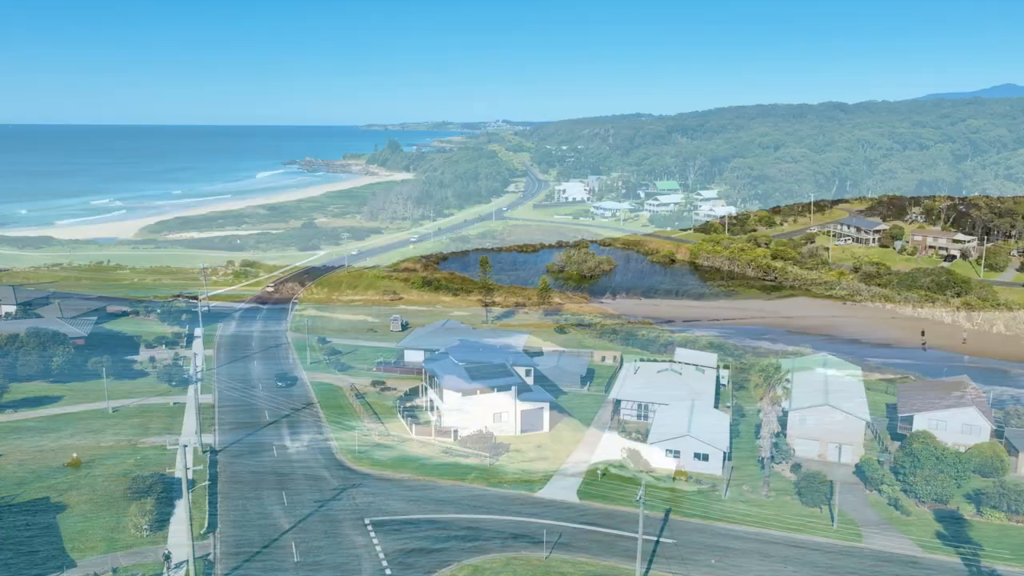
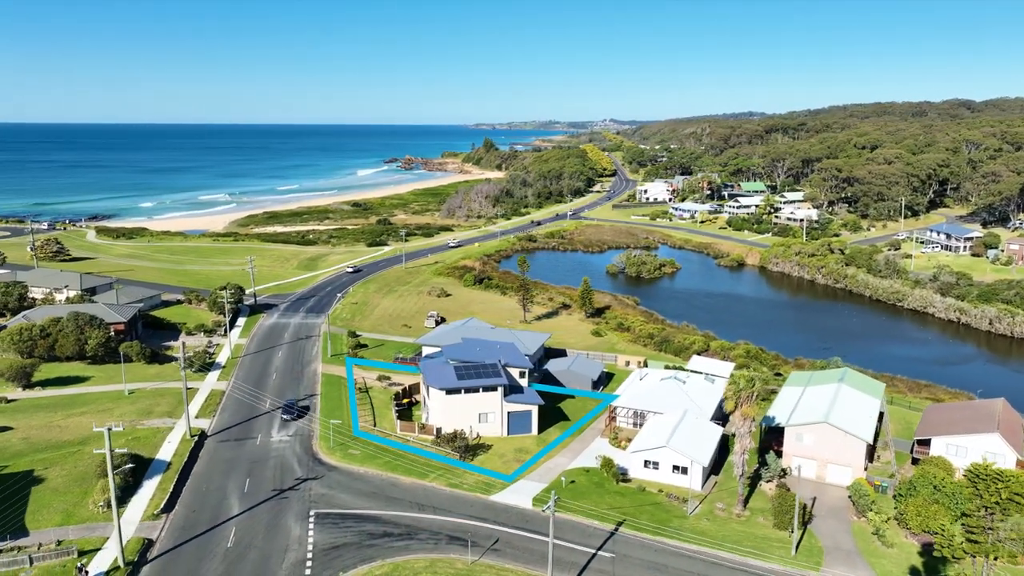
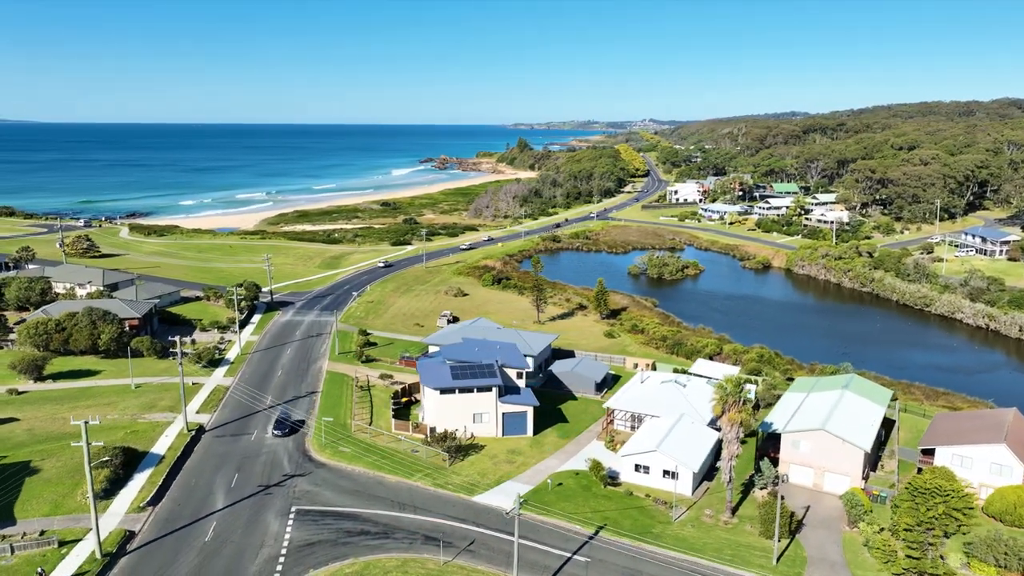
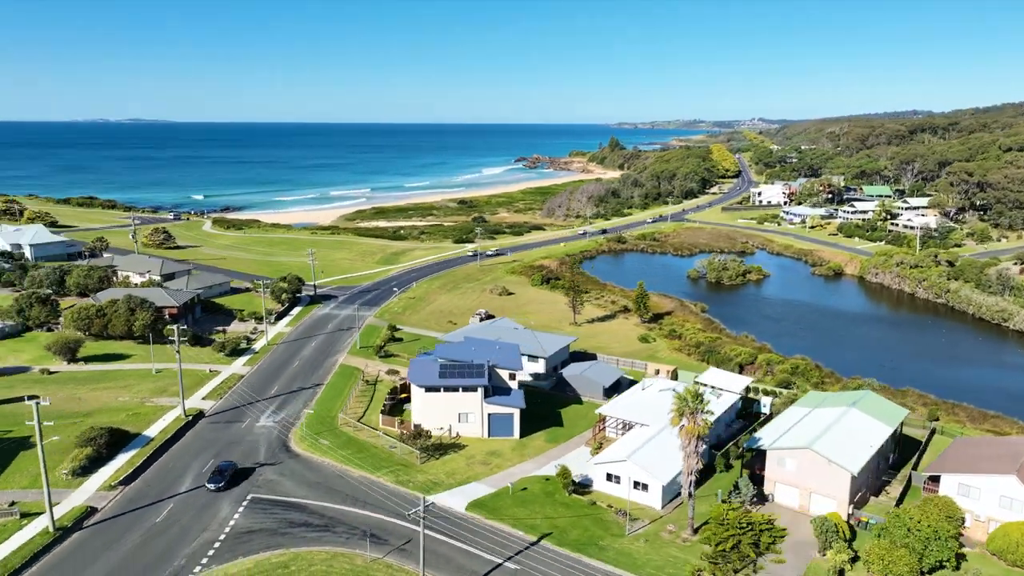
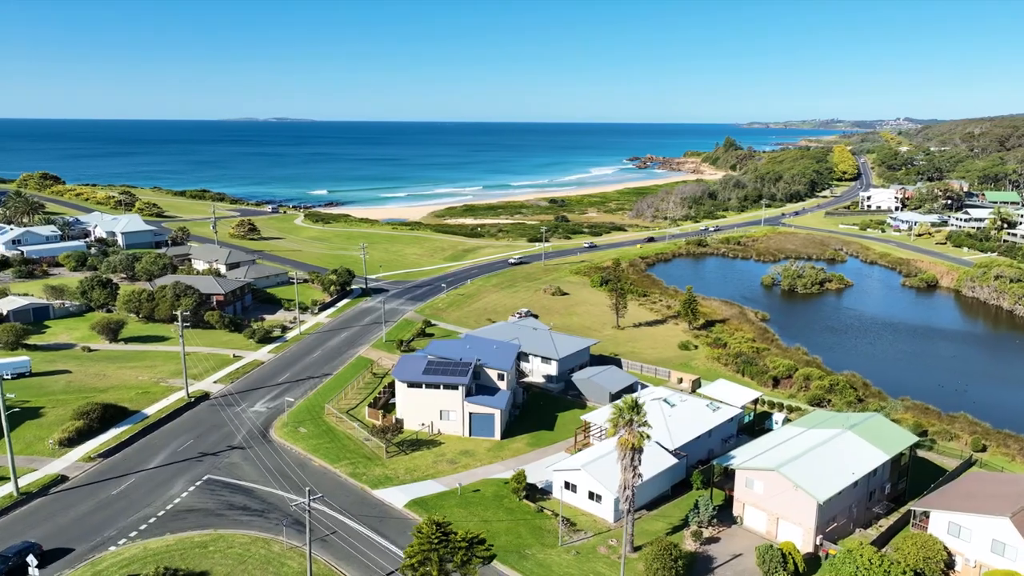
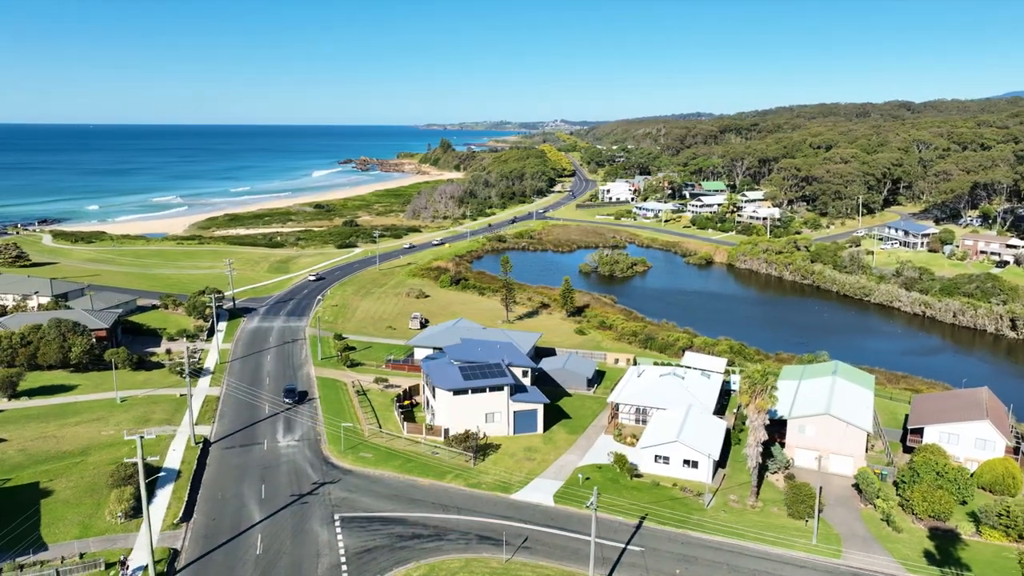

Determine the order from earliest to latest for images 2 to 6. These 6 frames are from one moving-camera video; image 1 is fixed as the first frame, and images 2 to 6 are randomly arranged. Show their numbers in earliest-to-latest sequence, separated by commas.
6, 2, 3, 4, 5
